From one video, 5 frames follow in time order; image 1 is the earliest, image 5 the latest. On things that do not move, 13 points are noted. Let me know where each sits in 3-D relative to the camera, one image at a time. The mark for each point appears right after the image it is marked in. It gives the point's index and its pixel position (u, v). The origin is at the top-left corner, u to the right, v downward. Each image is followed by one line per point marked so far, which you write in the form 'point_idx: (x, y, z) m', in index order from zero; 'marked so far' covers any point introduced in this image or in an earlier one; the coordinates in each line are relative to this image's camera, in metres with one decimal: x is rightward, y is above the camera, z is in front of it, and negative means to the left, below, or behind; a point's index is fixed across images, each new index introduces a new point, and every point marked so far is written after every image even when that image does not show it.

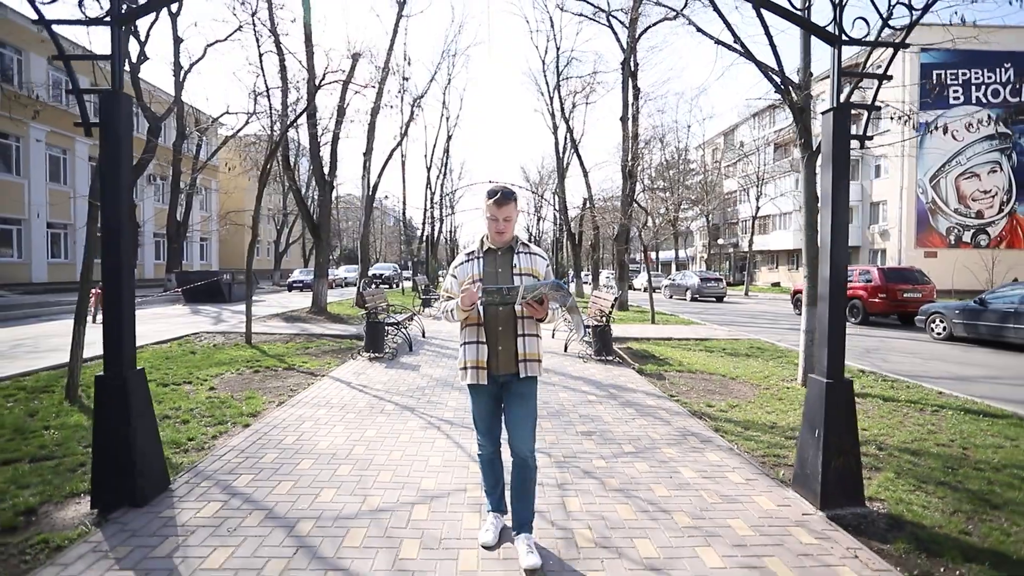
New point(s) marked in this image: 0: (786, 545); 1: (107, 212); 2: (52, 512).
0: (+1.4, -1.3, +3.1) m
1: (-2.3, +0.4, +3.4) m
2: (-2.6, -1.2, +3.3) m
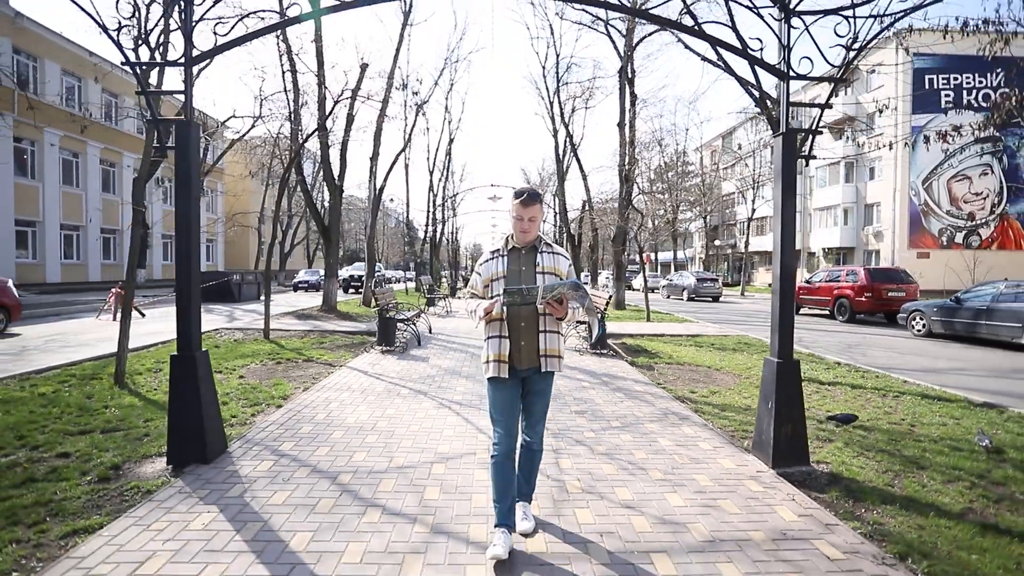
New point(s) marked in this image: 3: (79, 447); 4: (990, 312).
0: (+1.4, -1.3, +3.8) m
1: (-2.3, +0.5, +4.1) m
2: (-2.6, -1.2, +4.0) m
3: (-3.2, -1.2, +4.4) m
4: (+9.3, -0.5, +11.6) m
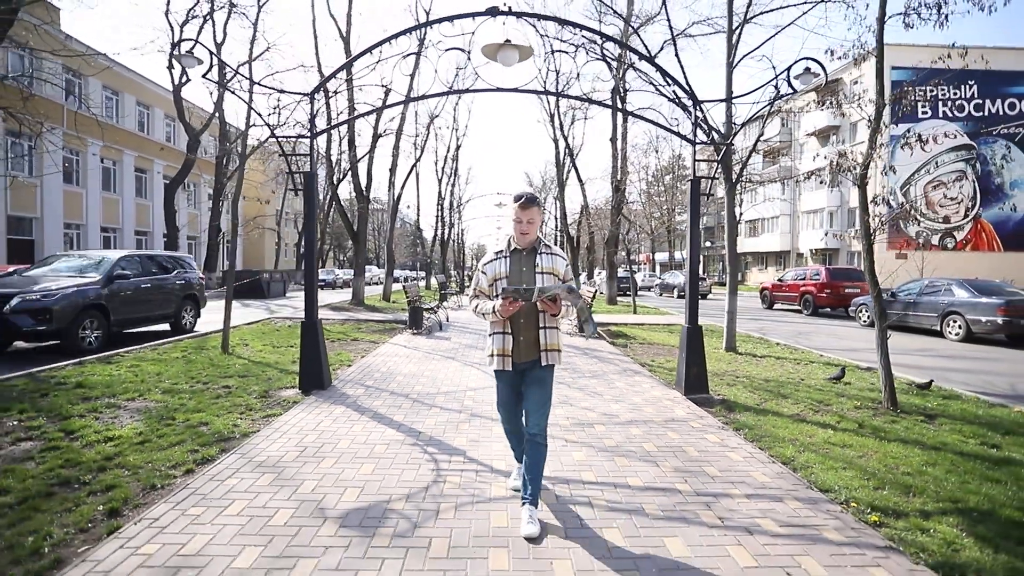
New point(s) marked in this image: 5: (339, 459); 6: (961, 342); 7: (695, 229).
0: (+1.4, -1.2, +6.1) m
1: (-2.2, +0.6, +6.4) m
2: (-2.5, -1.1, +6.3) m
3: (-3.1, -1.1, +6.7) m
4: (+9.4, -0.4, +13.8) m
5: (-1.2, -1.2, +4.1) m
6: (+9.5, -1.1, +12.6) m
7: (+2.0, +0.7, +6.6) m
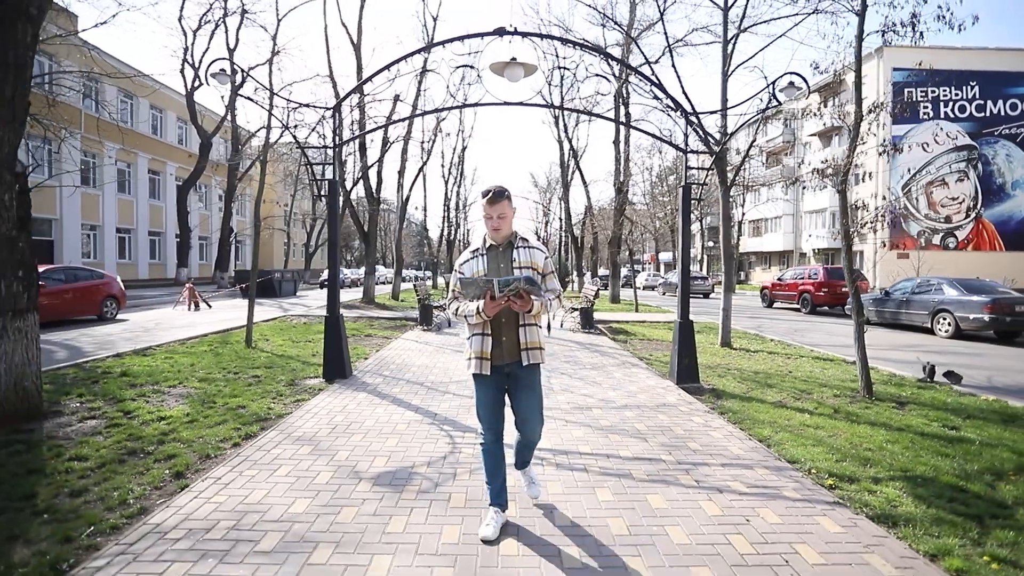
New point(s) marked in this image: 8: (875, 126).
0: (+1.5, -1.1, +6.6) m
1: (-2.1, +0.6, +7.0) m
2: (-2.4, -1.1, +6.9) m
3: (-3.1, -1.0, +7.3) m
4: (+9.5, -0.4, +14.3) m
5: (-1.1, -1.1, +4.6) m
6: (+9.6, -1.1, +13.0) m
7: (+2.1, +0.7, +7.2) m
8: (+5.1, +2.2, +8.3) m
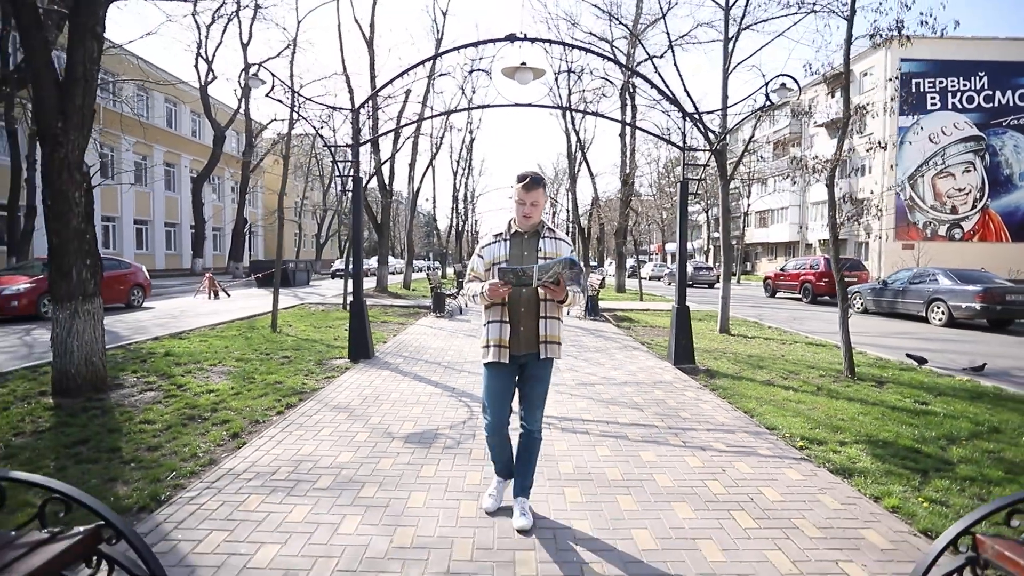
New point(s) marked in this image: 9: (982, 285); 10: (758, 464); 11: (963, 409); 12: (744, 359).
0: (+1.6, -1.0, +7.2) m
1: (-2.0, +0.7, +7.5) m
2: (-2.3, -0.9, +7.5) m
3: (-2.9, -0.9, +7.9) m
4: (+9.7, -0.1, +14.8) m
5: (-1.0, -1.0, +5.2) m
6: (+9.8, -0.9, +13.5) m
7: (+2.2, +0.8, +7.7) m
8: (+5.2, +2.4, +8.7) m
9: (+10.3, +0.1, +13.0) m
10: (+1.6, -1.2, +3.9) m
11: (+4.3, -1.1, +5.7) m
12: (+3.3, -1.0, +8.4) m
